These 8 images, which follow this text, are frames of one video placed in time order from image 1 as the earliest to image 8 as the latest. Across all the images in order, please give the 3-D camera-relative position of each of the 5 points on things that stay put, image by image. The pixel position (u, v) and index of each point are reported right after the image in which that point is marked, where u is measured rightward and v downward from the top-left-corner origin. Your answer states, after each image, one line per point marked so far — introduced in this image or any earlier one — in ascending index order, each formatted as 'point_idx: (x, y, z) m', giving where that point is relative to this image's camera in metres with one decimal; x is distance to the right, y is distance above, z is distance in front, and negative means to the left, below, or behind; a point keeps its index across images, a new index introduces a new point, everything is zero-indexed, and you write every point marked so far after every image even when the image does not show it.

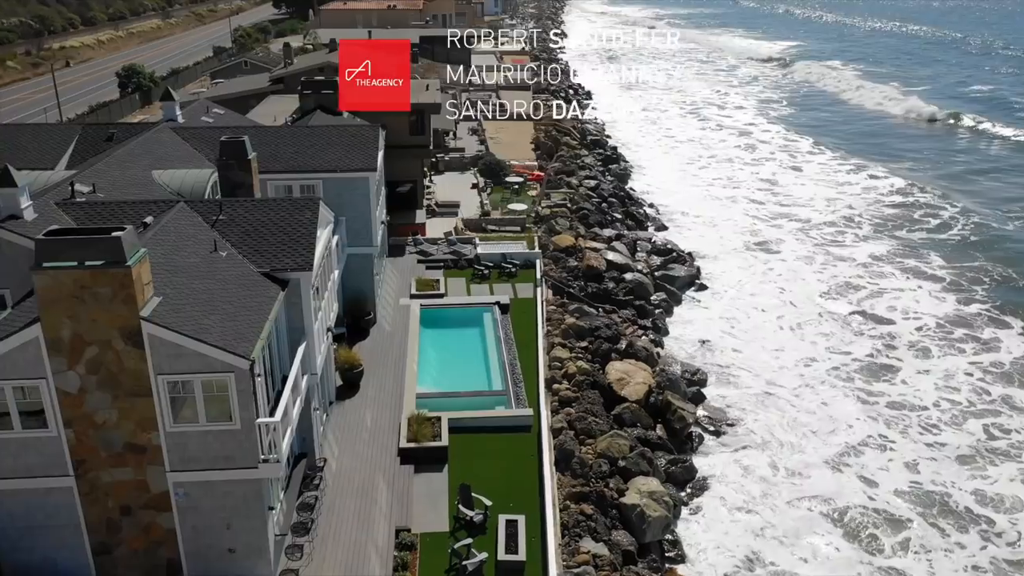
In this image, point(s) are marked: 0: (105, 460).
0: (-8.3, -3.5, +16.6) m
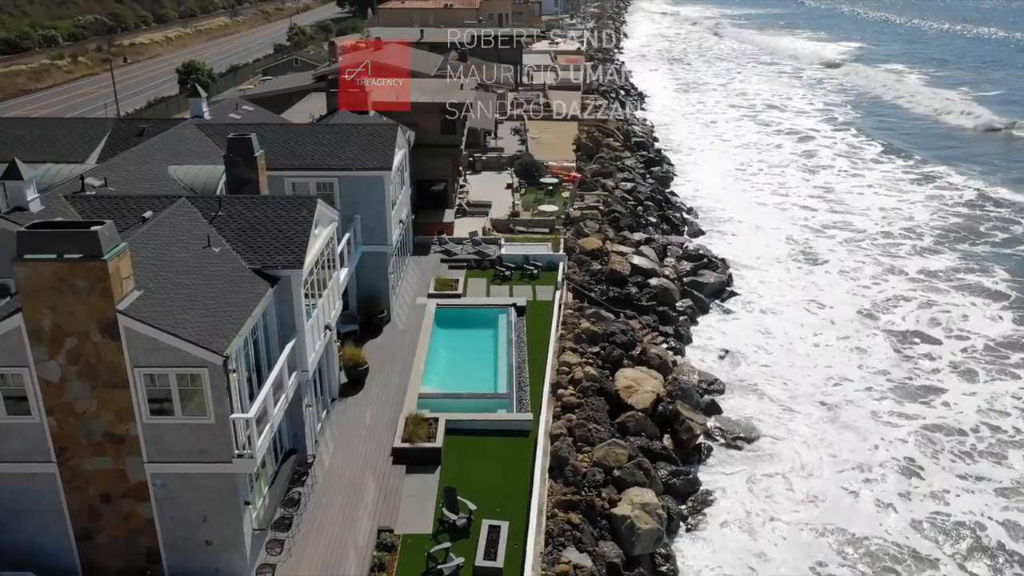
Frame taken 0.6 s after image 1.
0: (-8.9, -3.3, +17.0) m
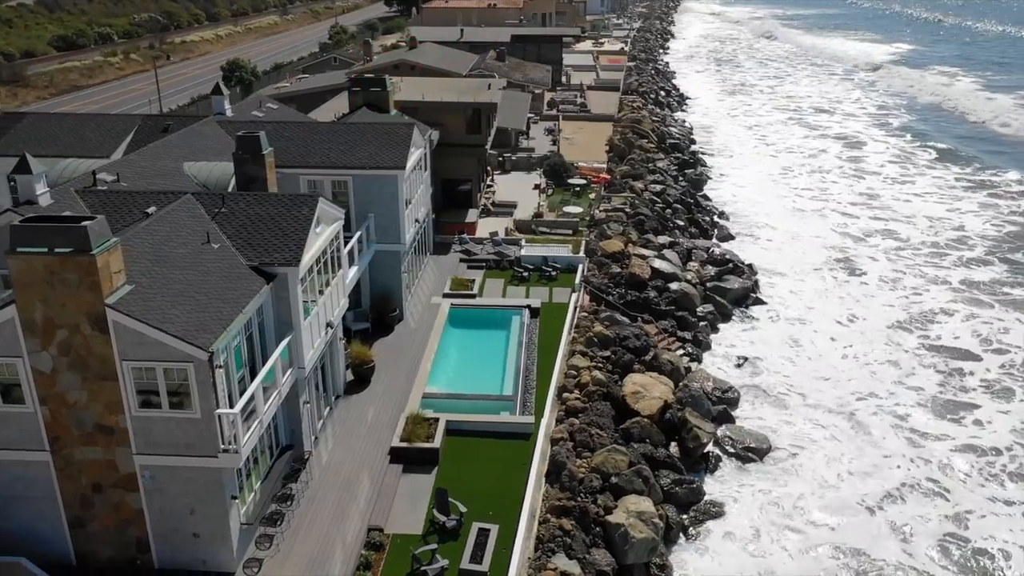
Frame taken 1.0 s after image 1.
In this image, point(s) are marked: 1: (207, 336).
0: (-9.2, -3.2, +17.4) m
1: (-6.2, -1.0, +16.7) m
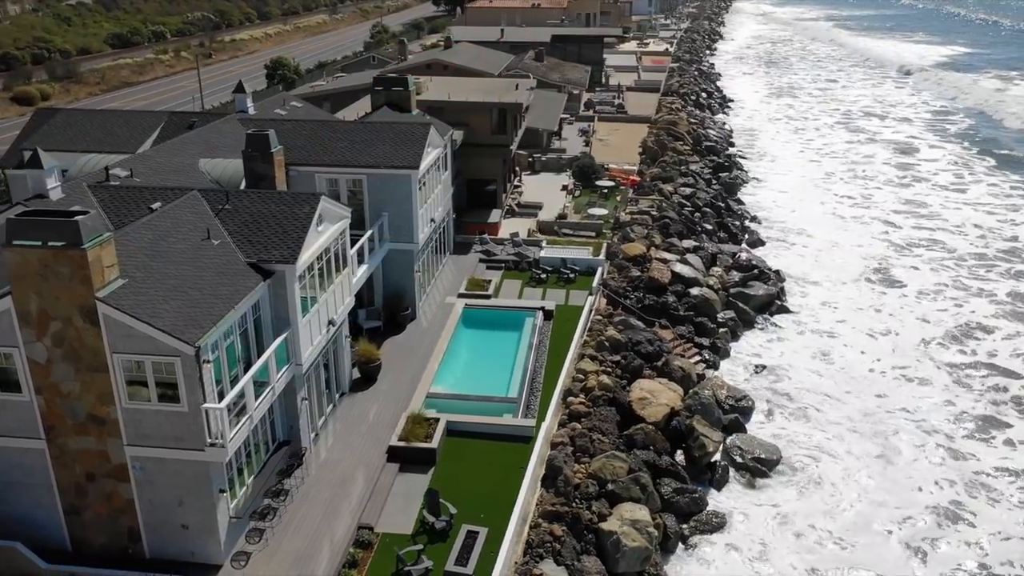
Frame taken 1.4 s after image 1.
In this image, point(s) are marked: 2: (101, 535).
0: (-9.6, -3.0, +17.8) m
1: (-6.6, -0.9, +17.0) m
2: (-9.4, -5.6, +18.7) m
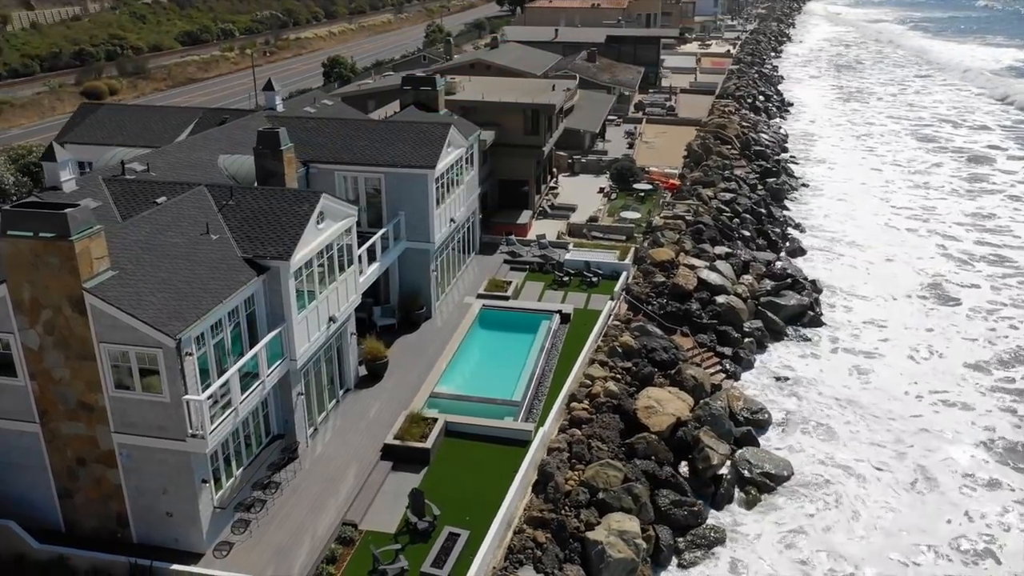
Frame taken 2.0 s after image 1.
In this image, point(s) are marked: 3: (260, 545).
0: (-10.1, -2.8, +18.3) m
1: (-7.1, -0.7, +17.3) m
2: (-9.9, -5.4, +19.3) m
3: (-6.0, -6.1, +19.4) m
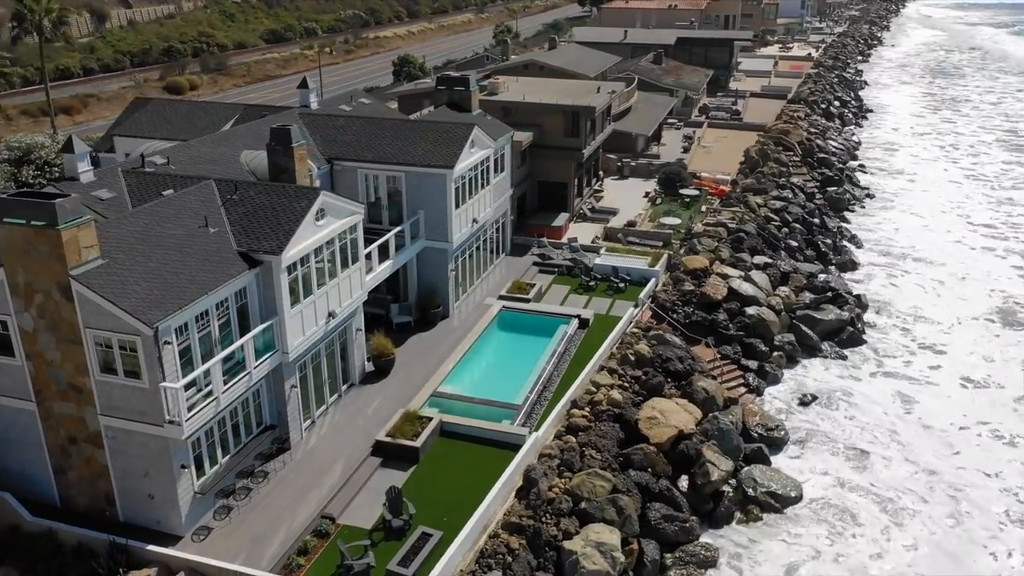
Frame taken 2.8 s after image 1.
0: (-10.7, -2.5, +19.2) m
1: (-7.8, -0.5, +17.9) m
2: (-10.6, -5.1, +20.2) m
3: (-6.7, -5.9, +19.9) m
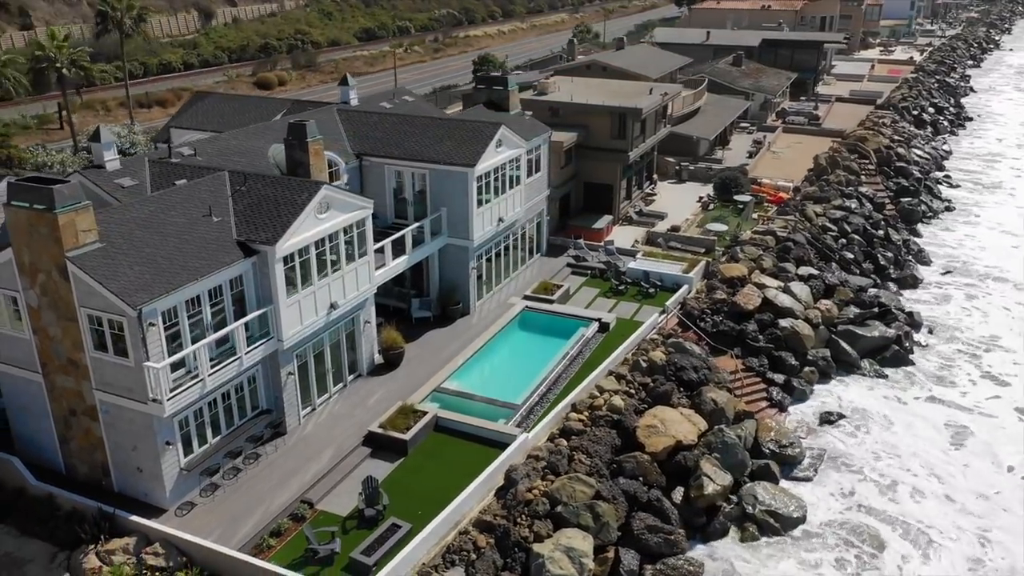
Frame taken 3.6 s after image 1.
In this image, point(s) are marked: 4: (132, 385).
0: (-11.4, -2.0, +20.5) m
1: (-8.5, -0.2, +18.9) m
2: (-11.3, -4.6, +21.4) m
3: (-7.5, -5.6, +20.7) m
4: (-9.1, -2.3, +19.5) m
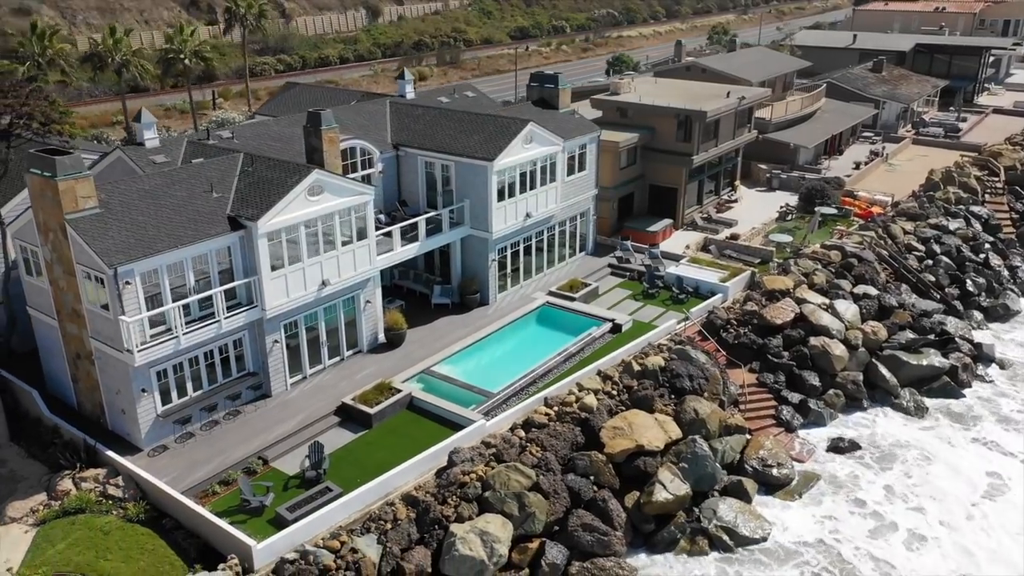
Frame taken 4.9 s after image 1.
0: (-12.9, -0.8, +23.6) m
1: (-10.2, +0.8, +21.4) m
2: (-12.7, -3.4, +24.5) m
3: (-9.3, -4.7, +23.0) m
4: (-10.8, -1.3, +22.1) m
